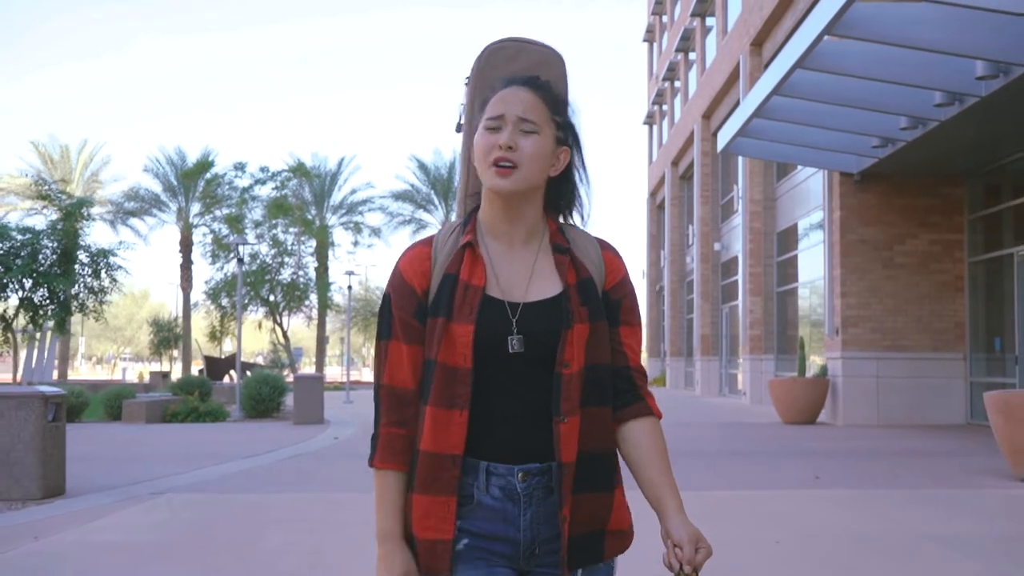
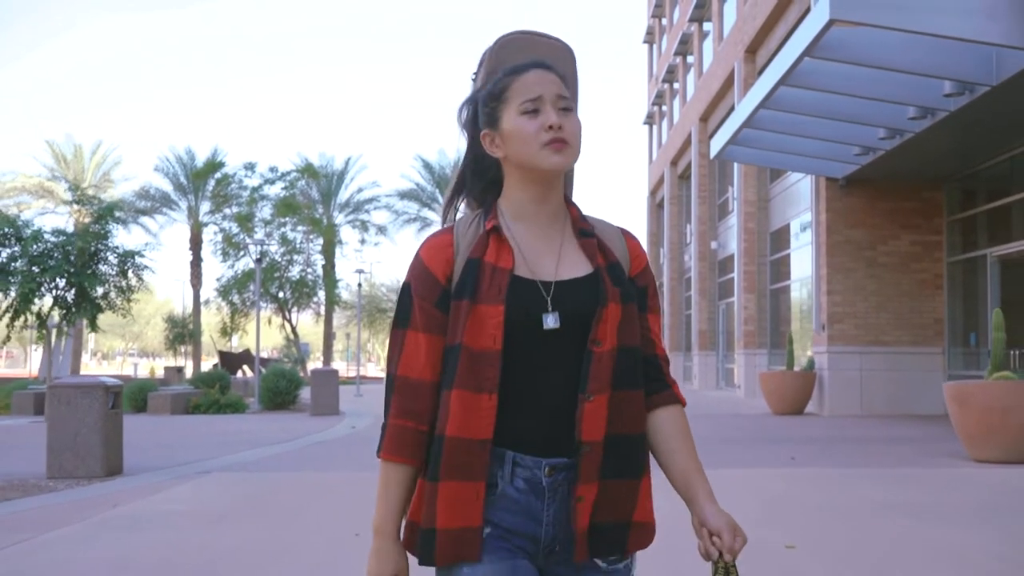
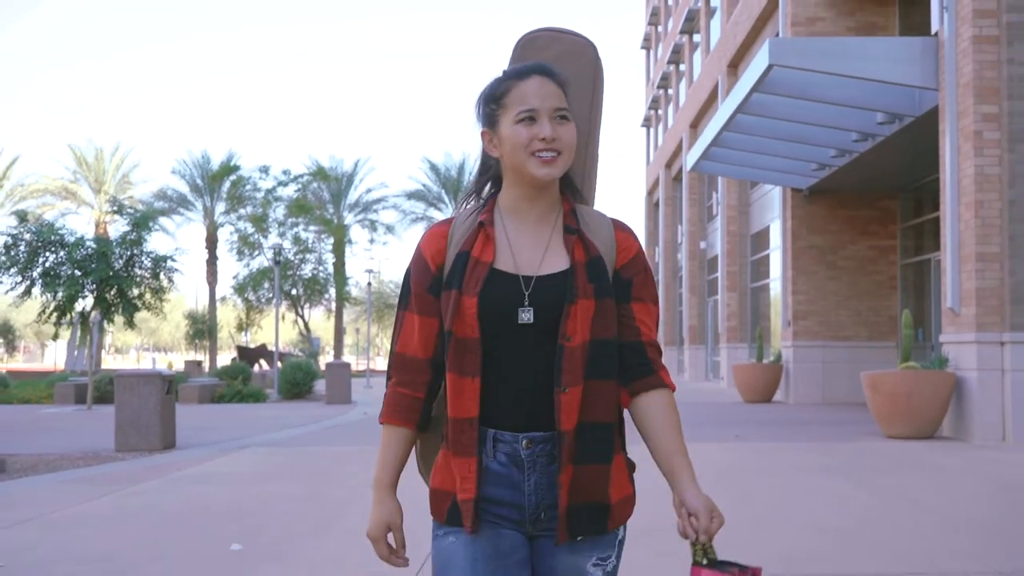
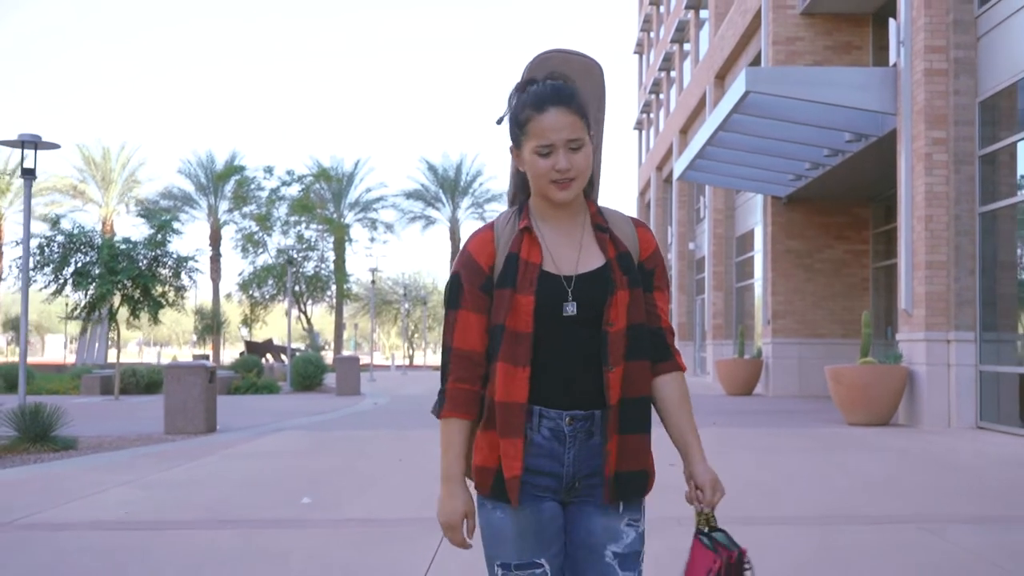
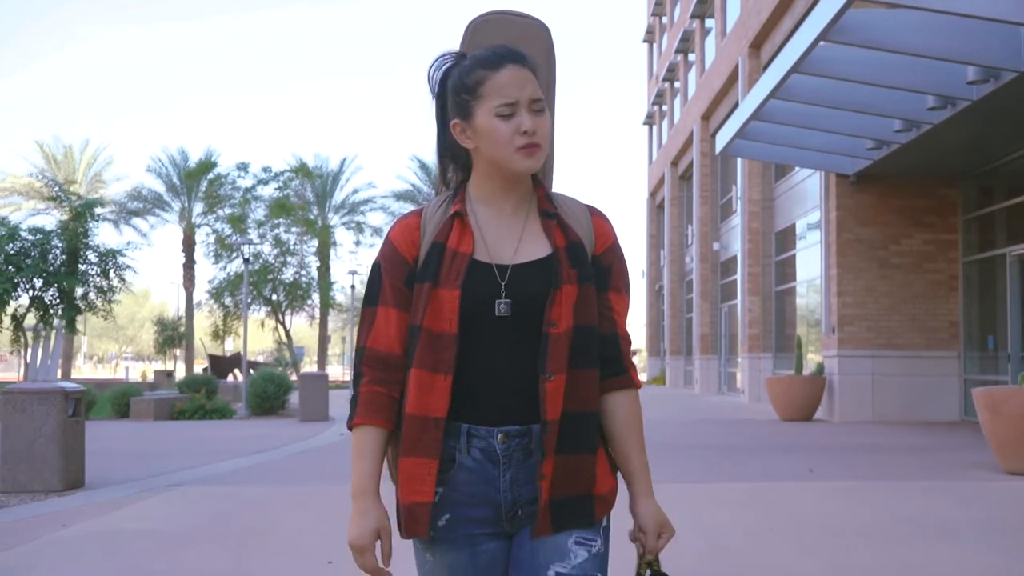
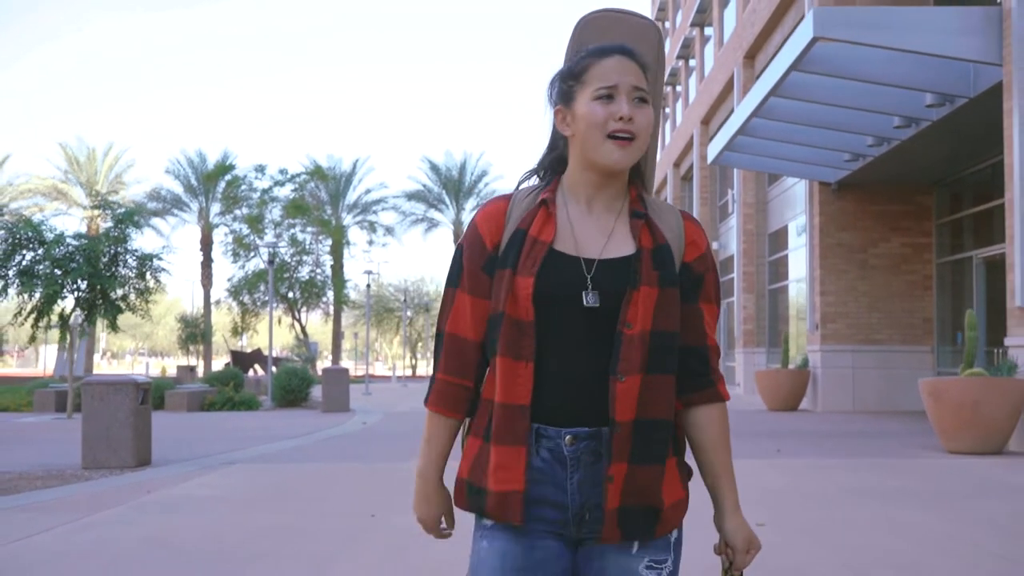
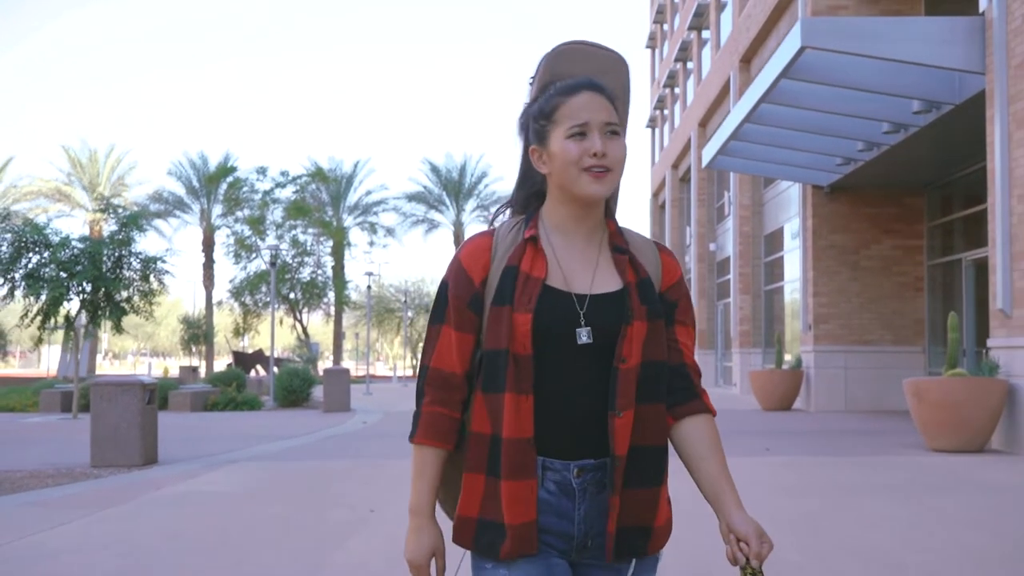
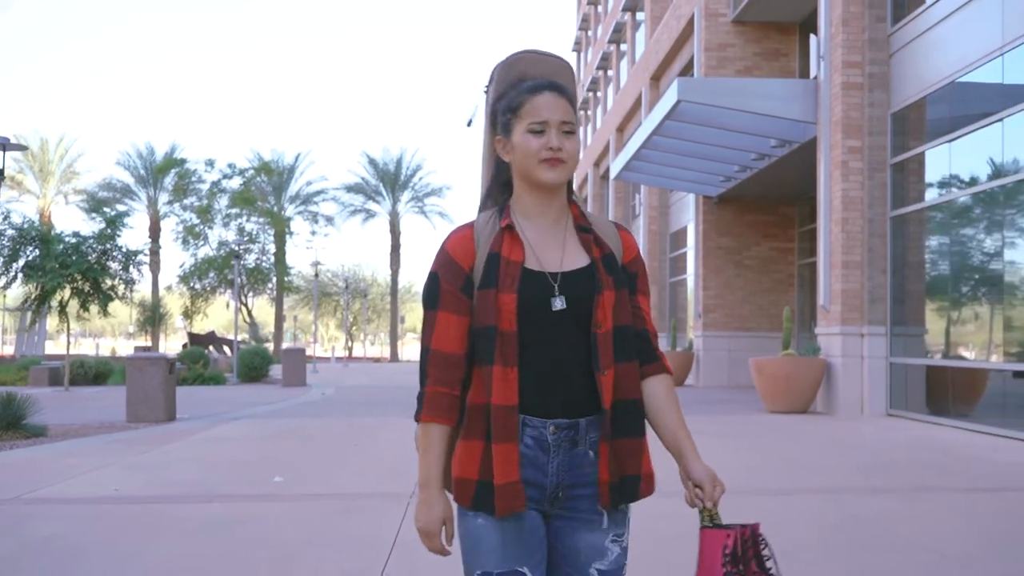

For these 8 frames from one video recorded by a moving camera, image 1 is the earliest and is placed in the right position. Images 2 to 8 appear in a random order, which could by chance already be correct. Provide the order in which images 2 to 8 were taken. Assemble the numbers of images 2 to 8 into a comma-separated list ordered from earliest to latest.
5, 2, 6, 7, 3, 4, 8
